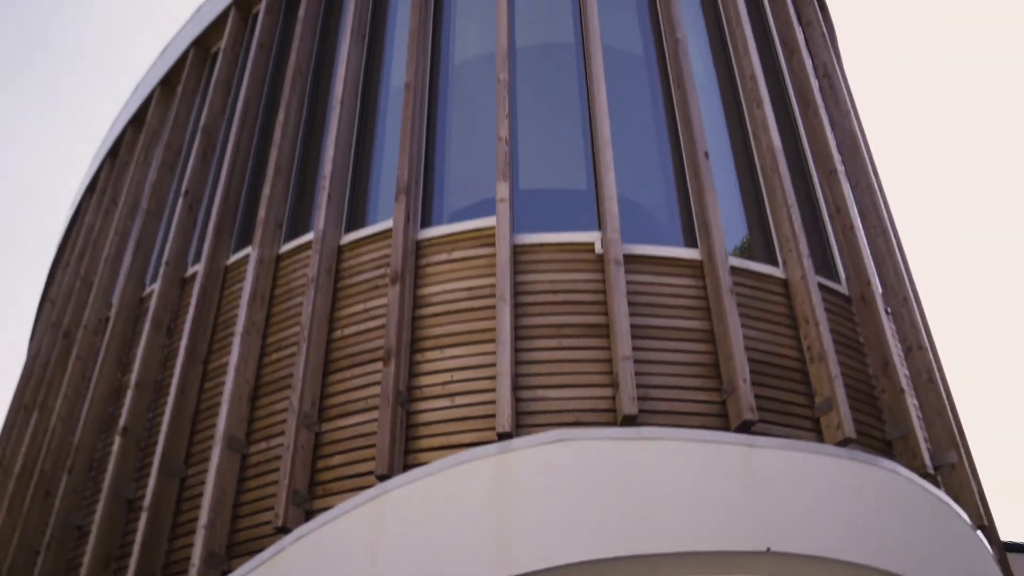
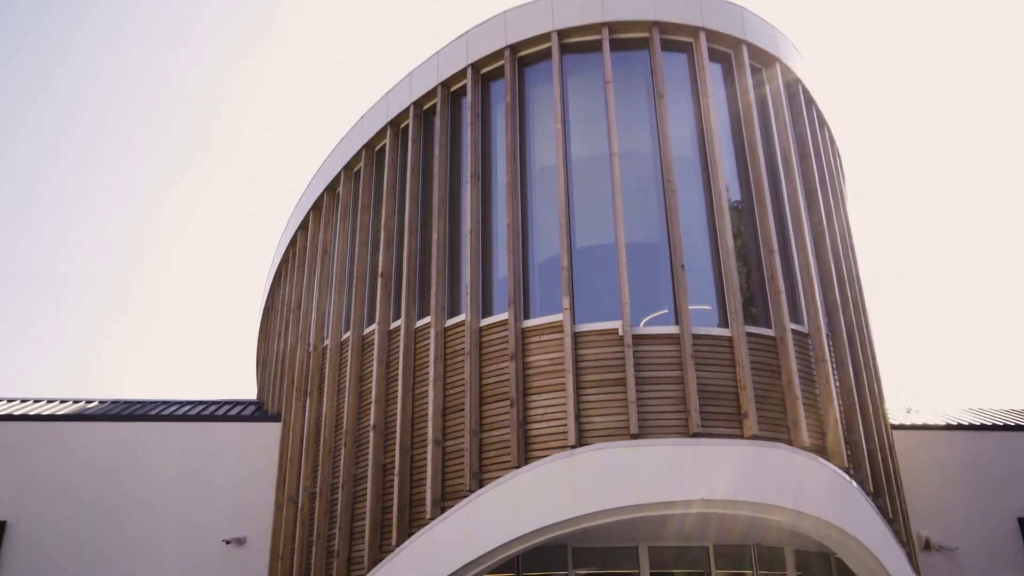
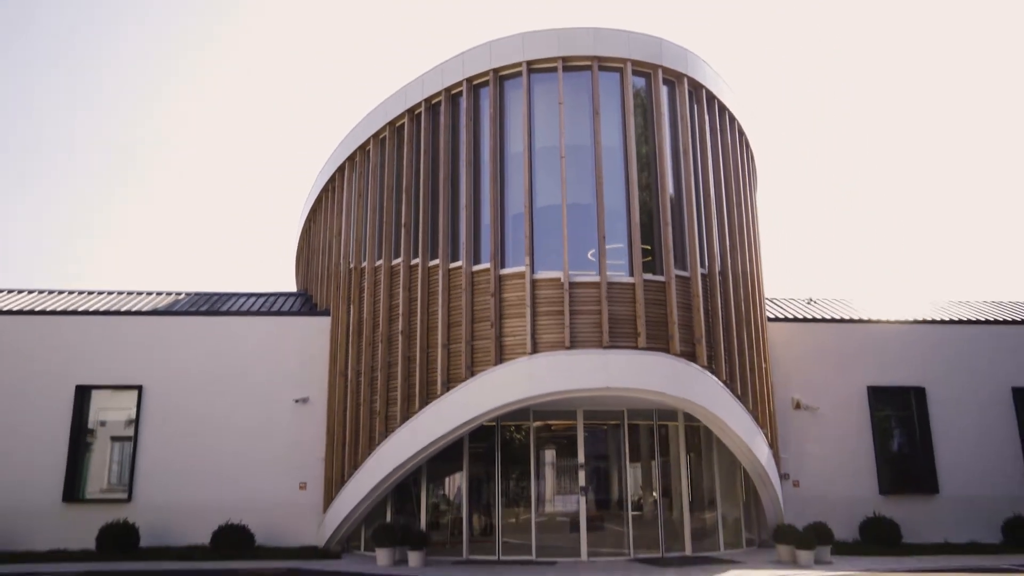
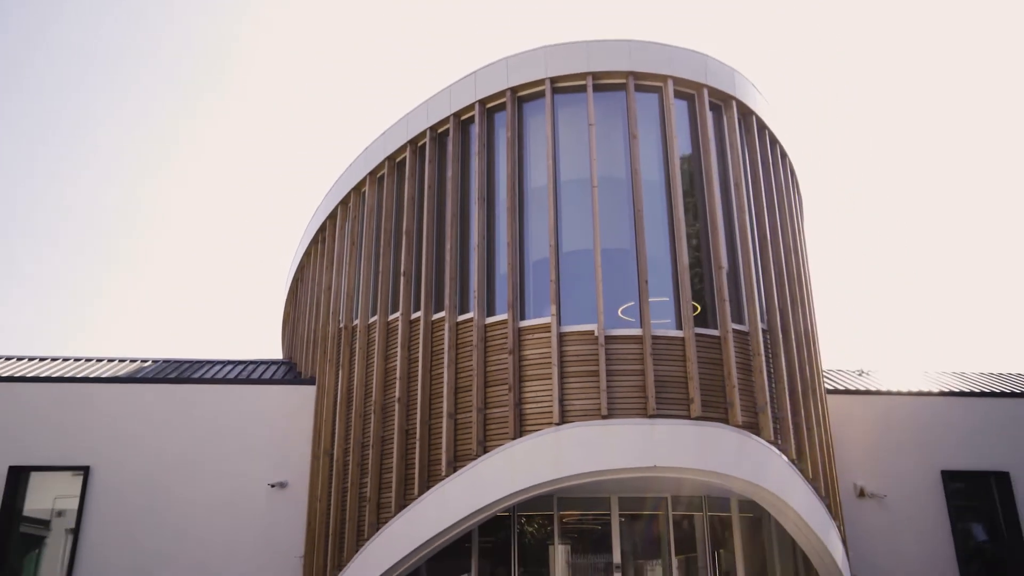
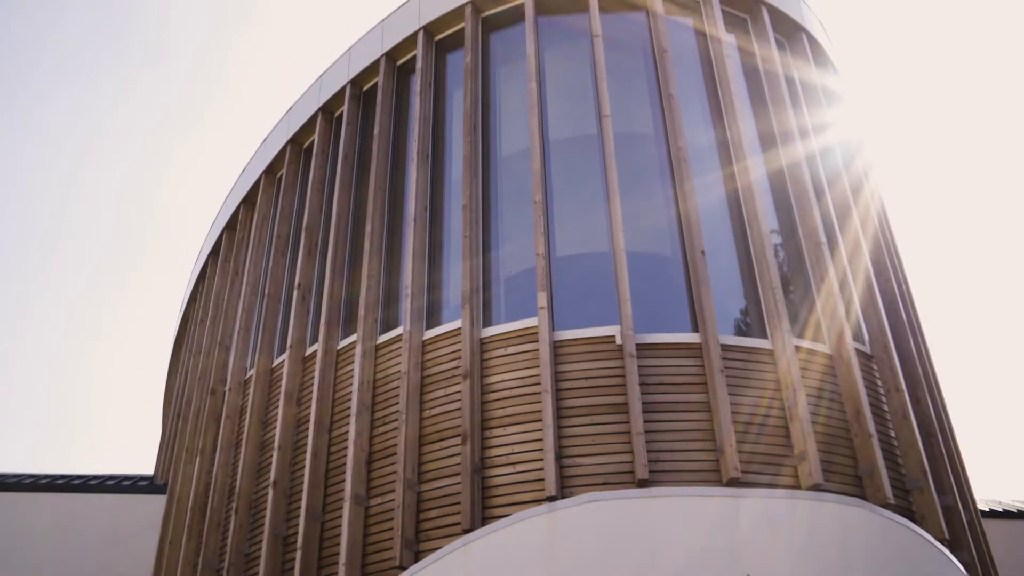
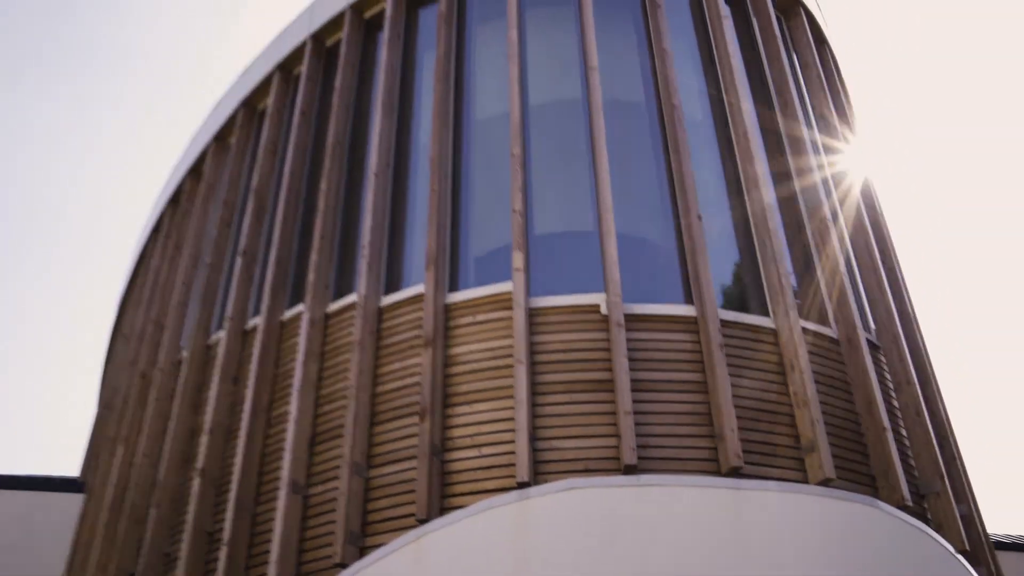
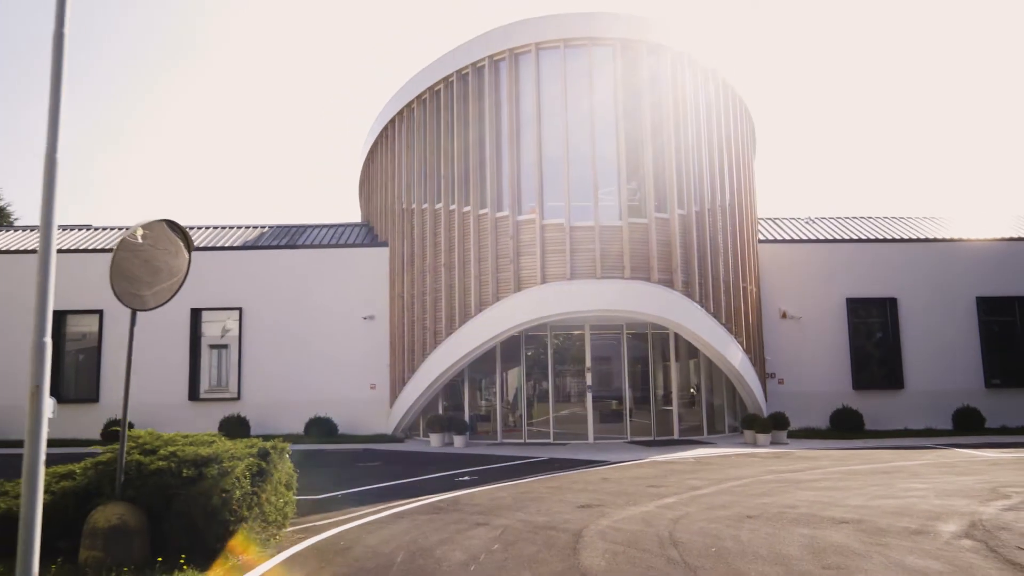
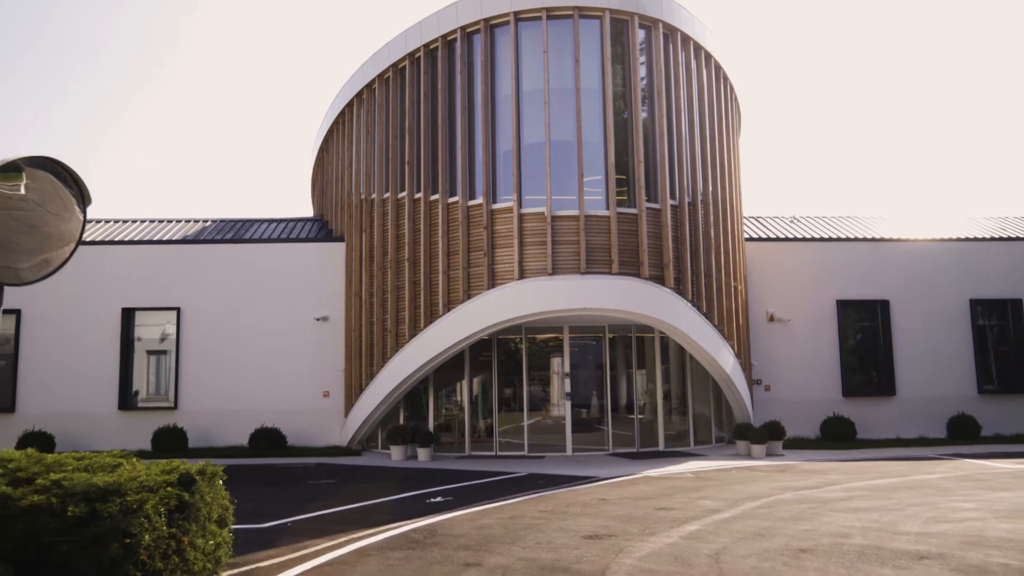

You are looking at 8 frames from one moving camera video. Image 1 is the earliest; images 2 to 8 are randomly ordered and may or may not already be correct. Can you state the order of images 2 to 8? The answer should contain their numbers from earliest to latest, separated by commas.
6, 5, 2, 4, 3, 8, 7
